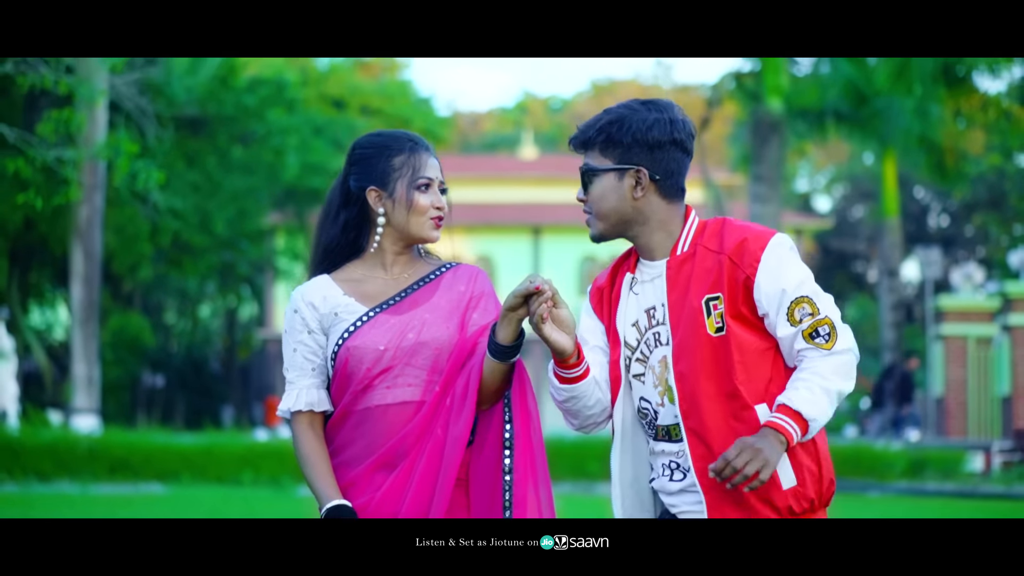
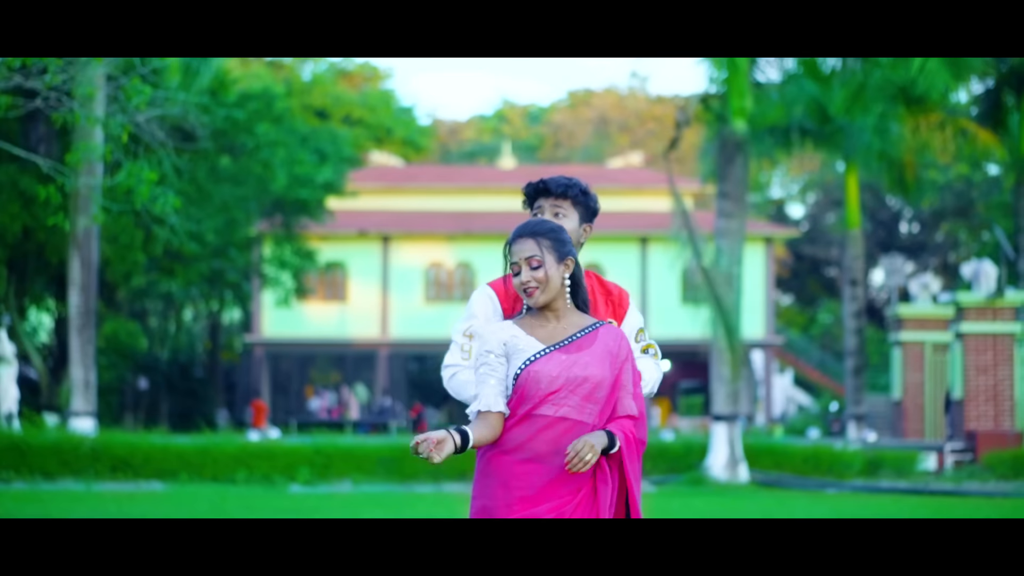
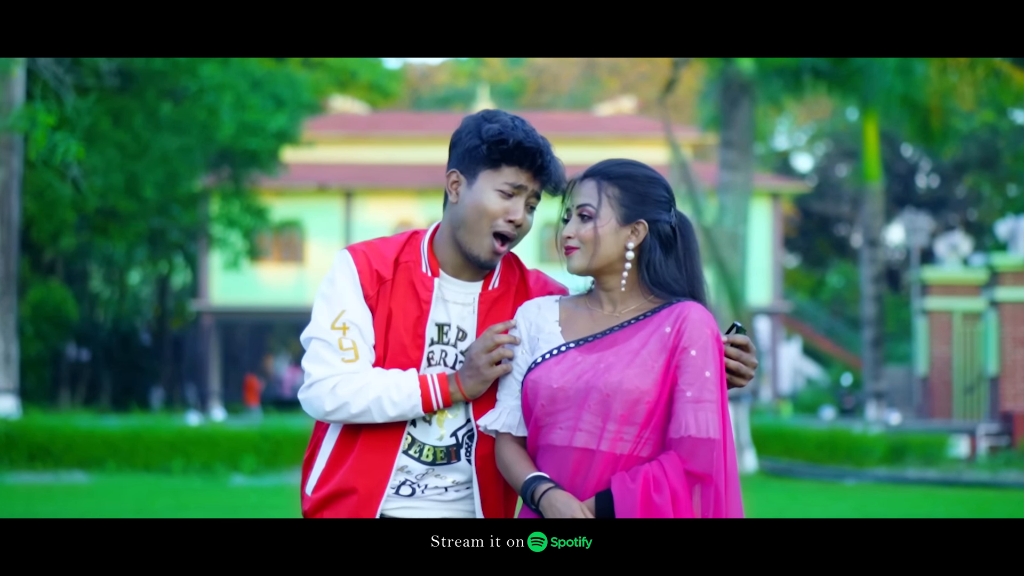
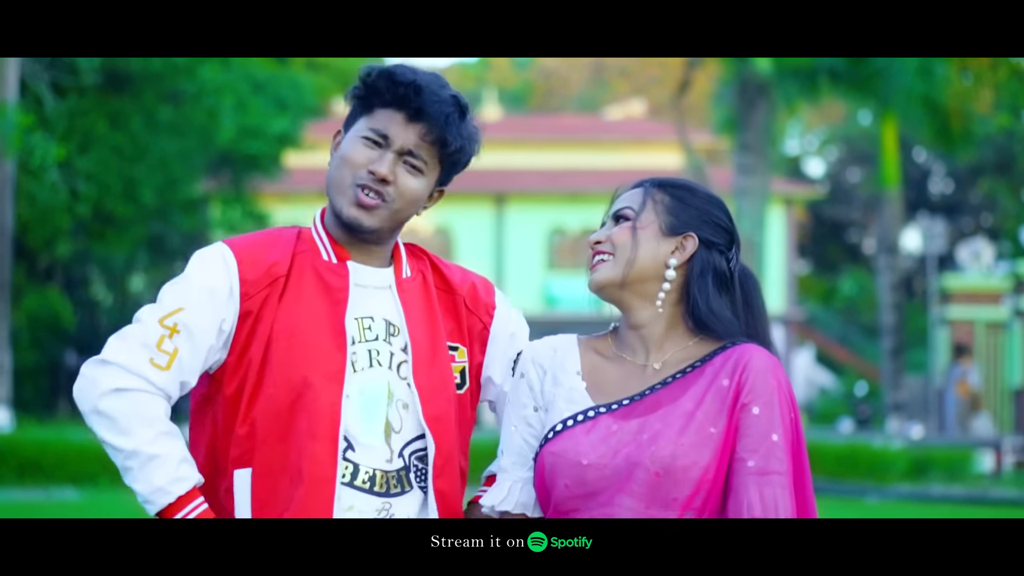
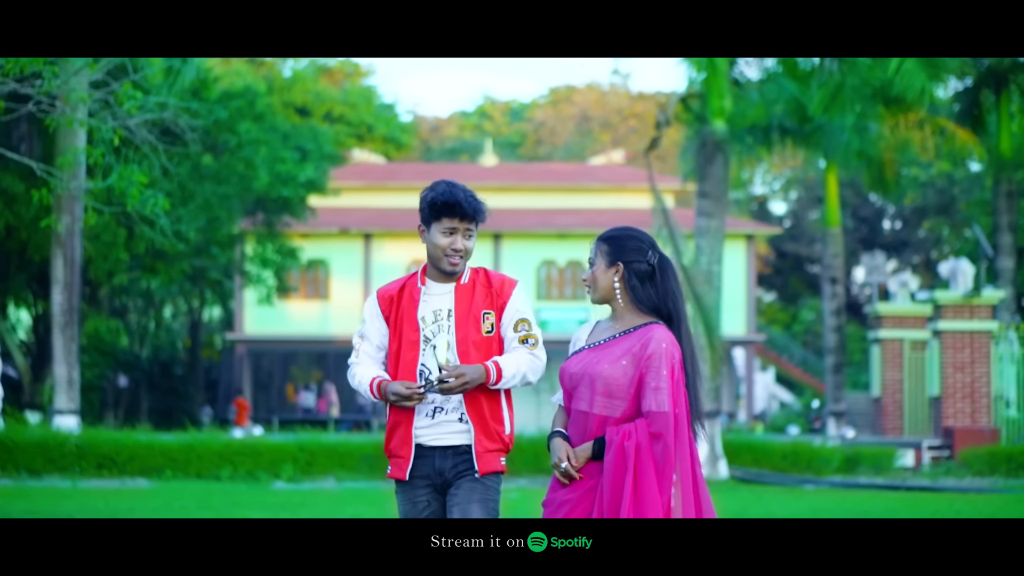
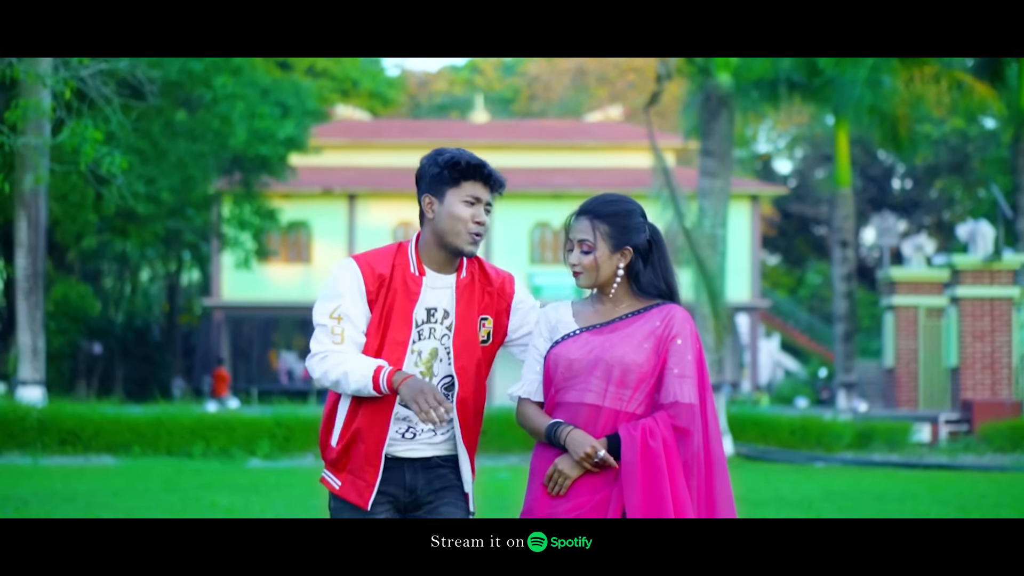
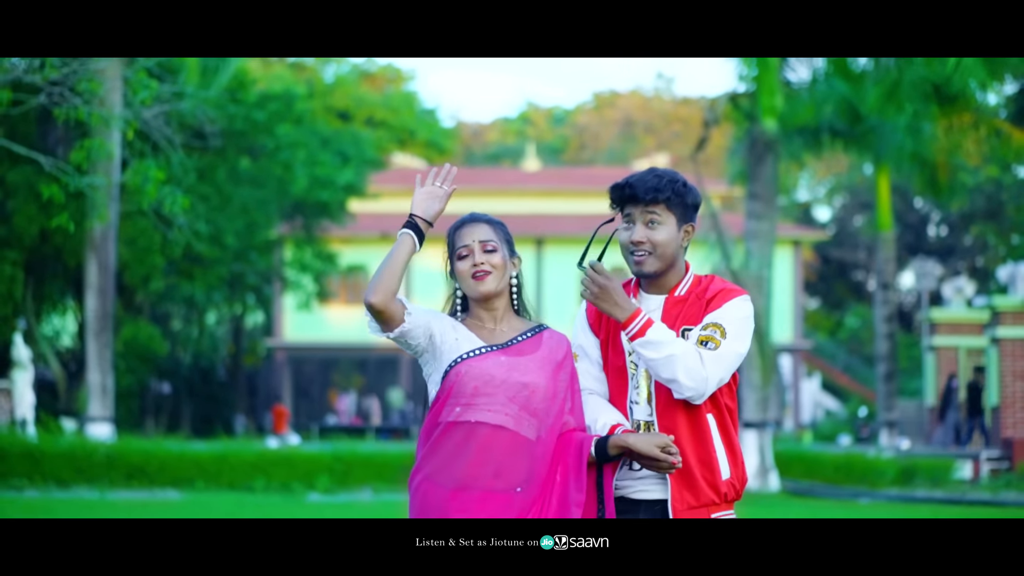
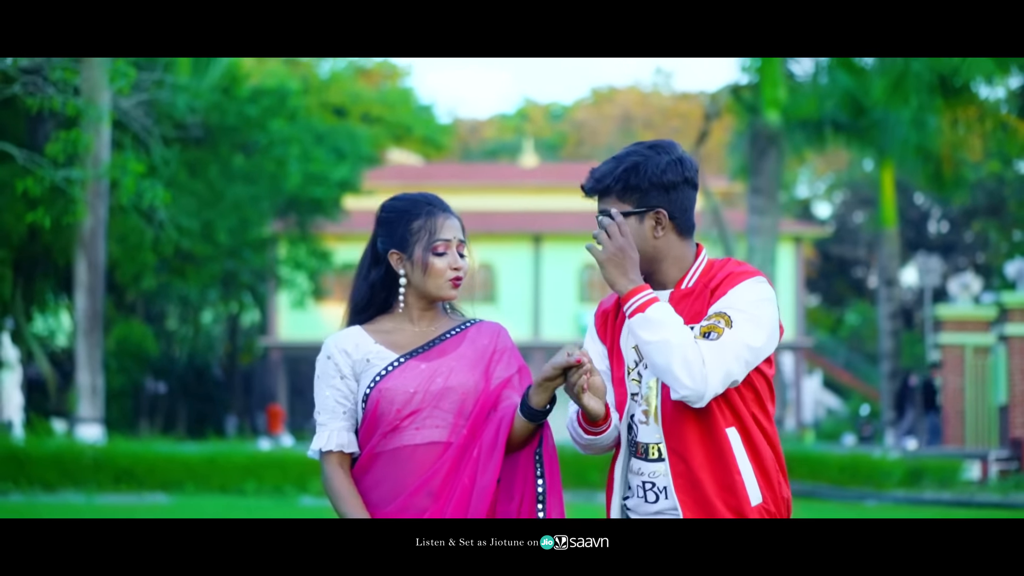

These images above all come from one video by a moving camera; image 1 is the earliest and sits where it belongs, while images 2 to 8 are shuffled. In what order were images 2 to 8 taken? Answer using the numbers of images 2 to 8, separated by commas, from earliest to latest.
8, 7, 2, 5, 6, 3, 4
